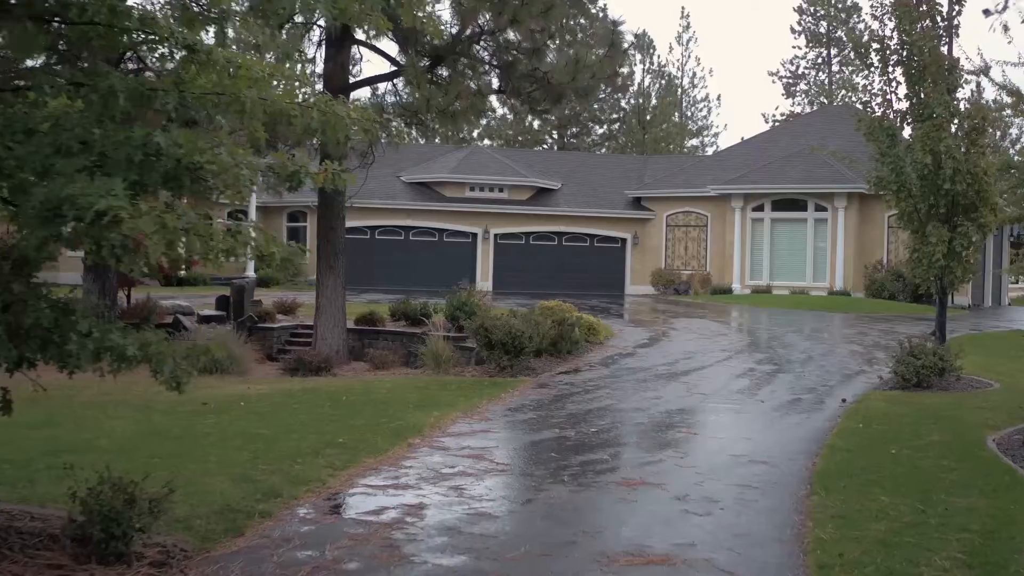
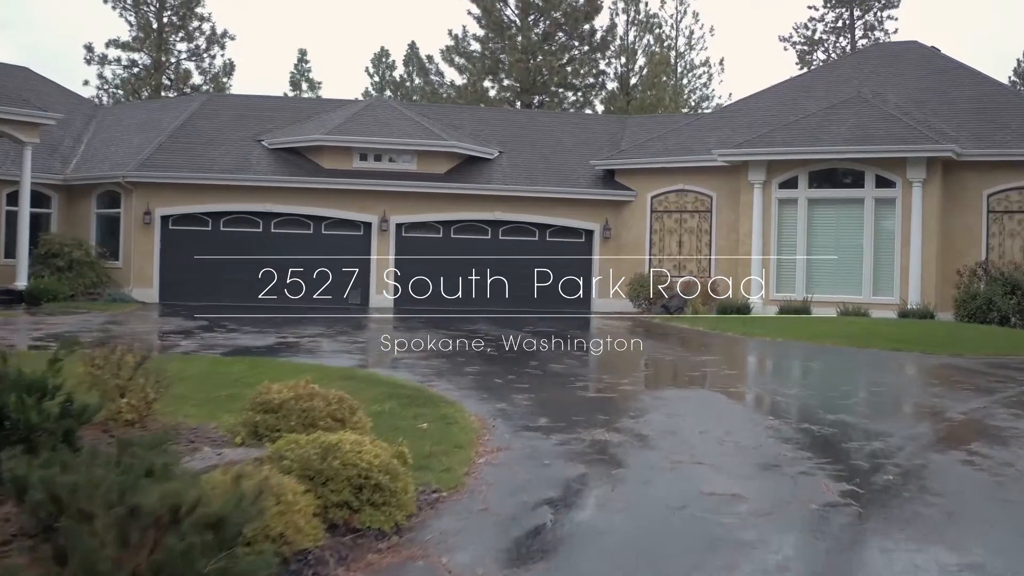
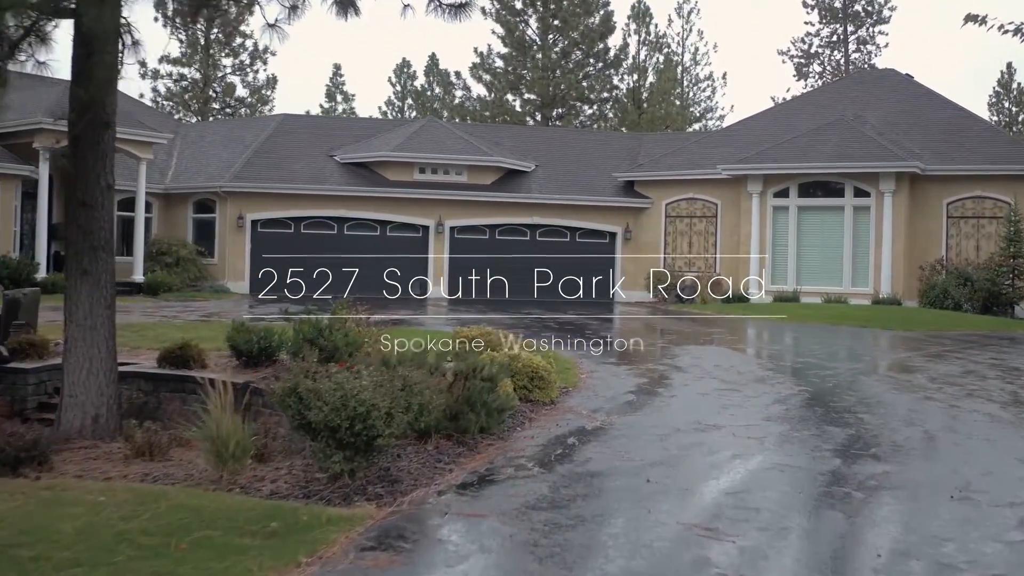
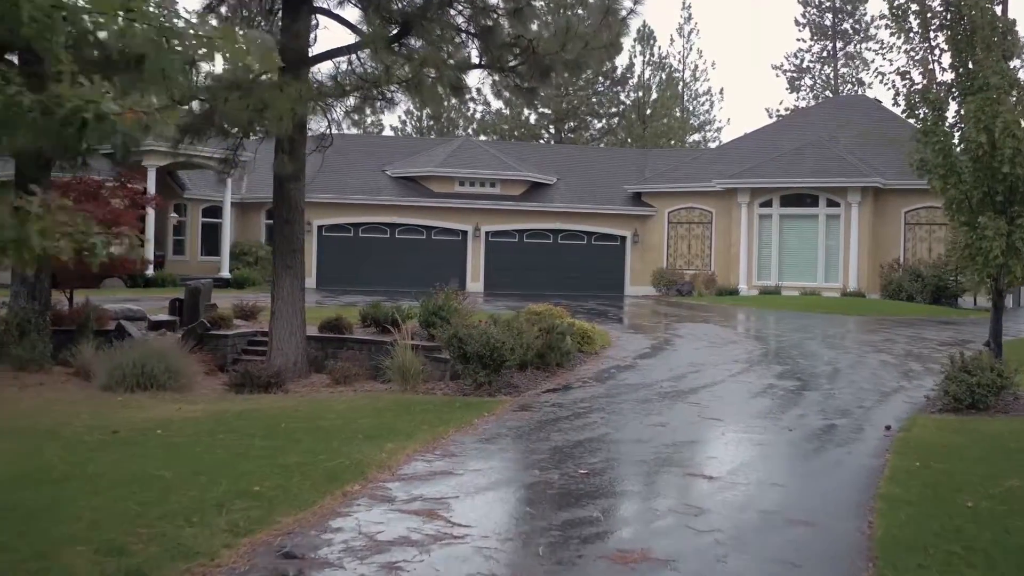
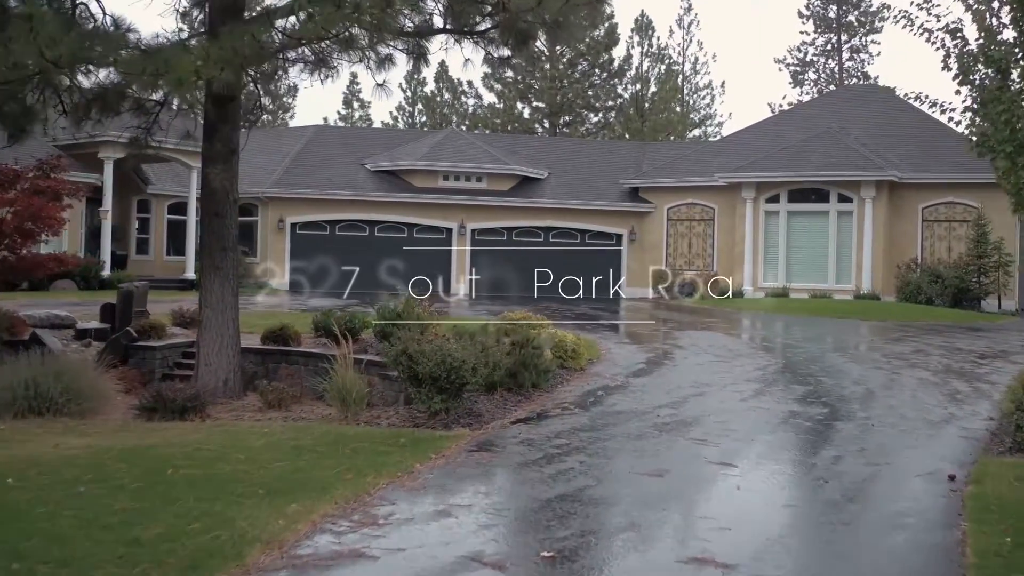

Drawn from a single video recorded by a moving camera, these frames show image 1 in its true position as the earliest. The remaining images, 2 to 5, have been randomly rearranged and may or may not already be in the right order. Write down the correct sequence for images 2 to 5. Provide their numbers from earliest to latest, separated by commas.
4, 5, 3, 2
